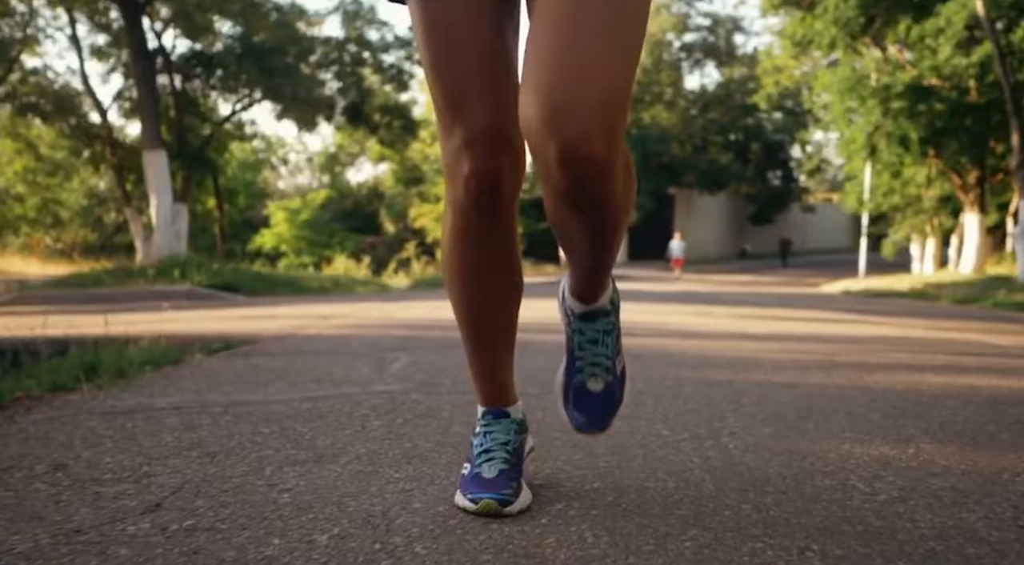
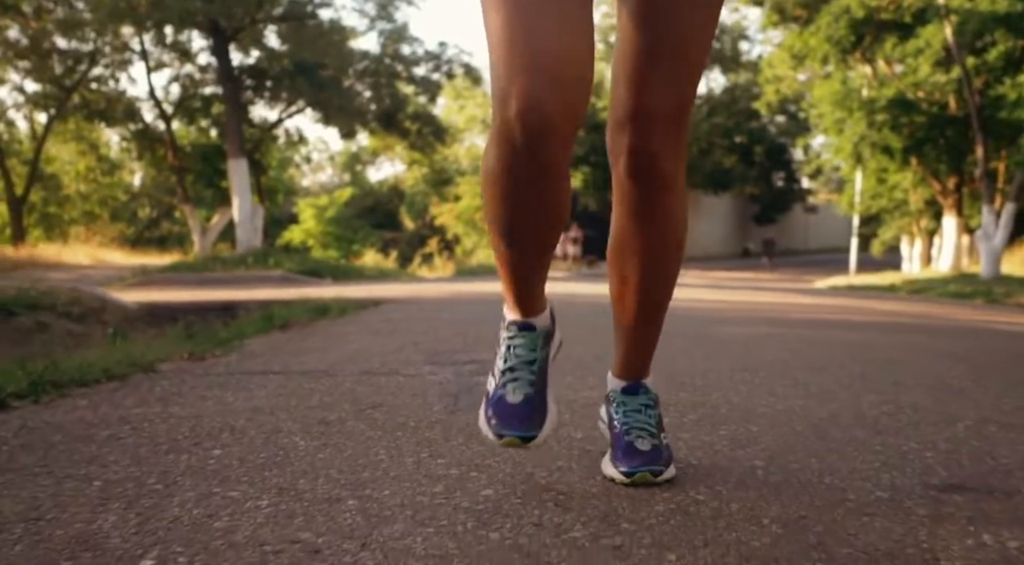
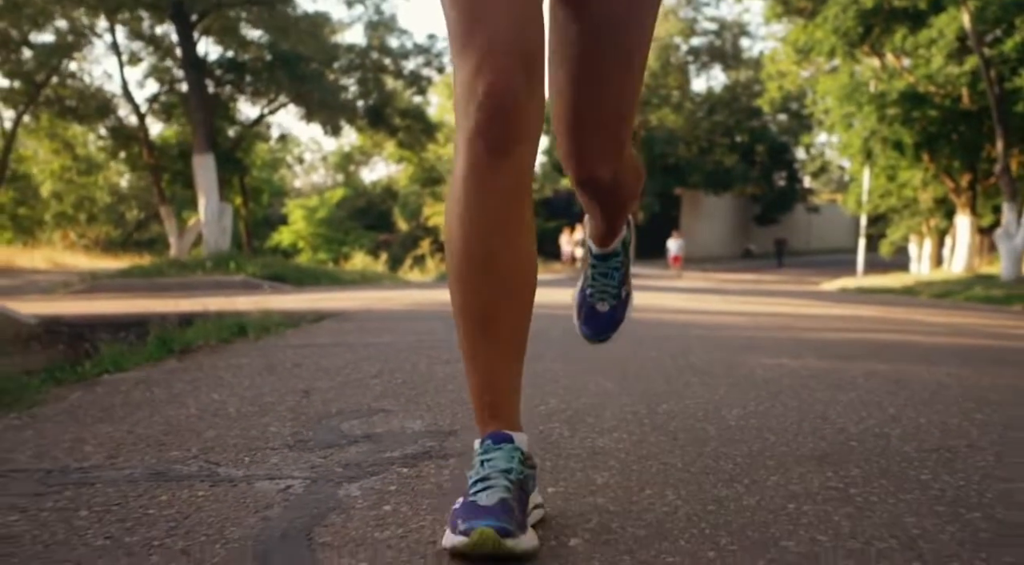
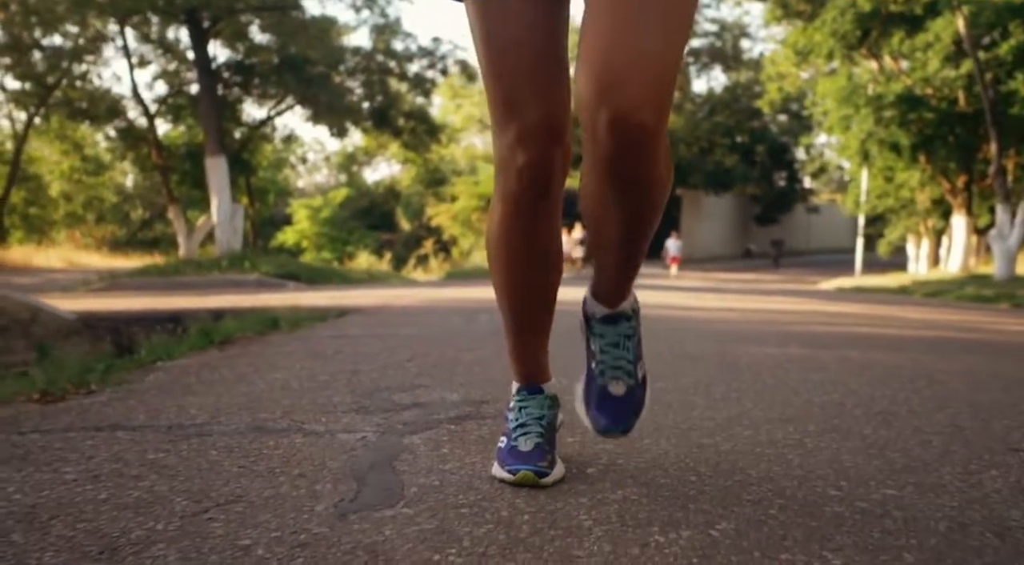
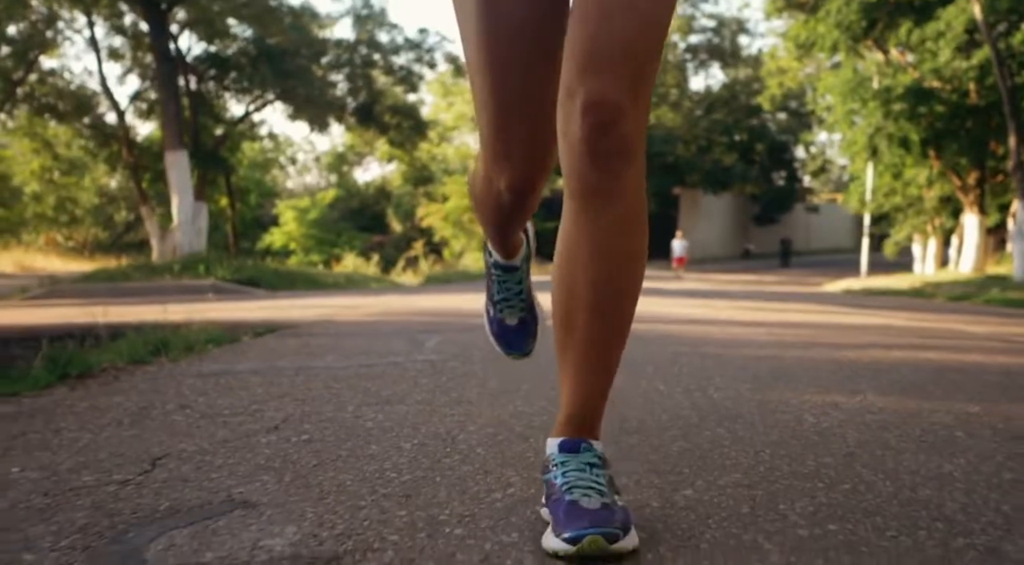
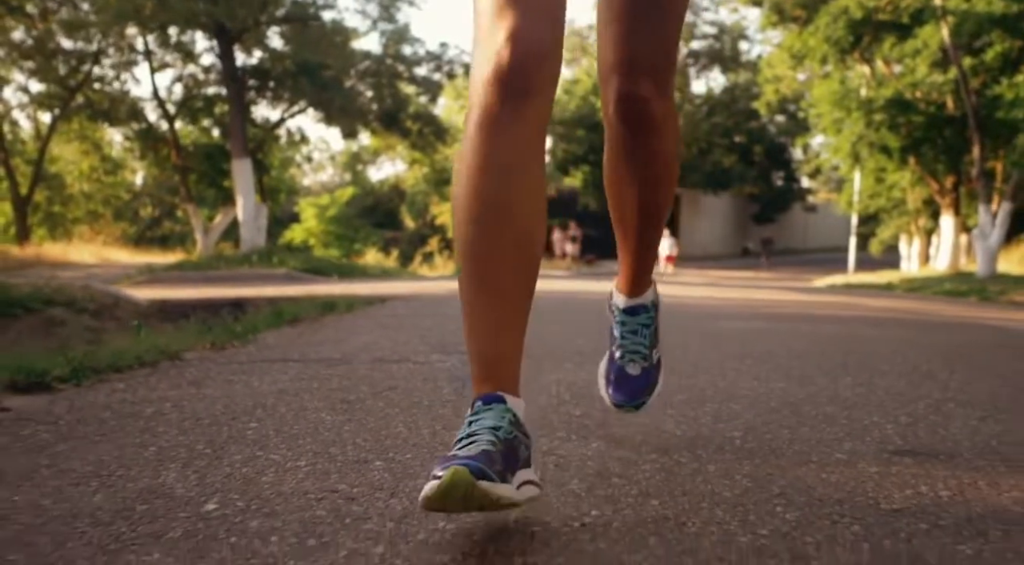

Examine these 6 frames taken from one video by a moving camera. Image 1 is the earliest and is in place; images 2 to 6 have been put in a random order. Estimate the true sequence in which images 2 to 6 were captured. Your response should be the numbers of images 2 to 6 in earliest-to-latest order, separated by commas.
5, 3, 4, 2, 6
